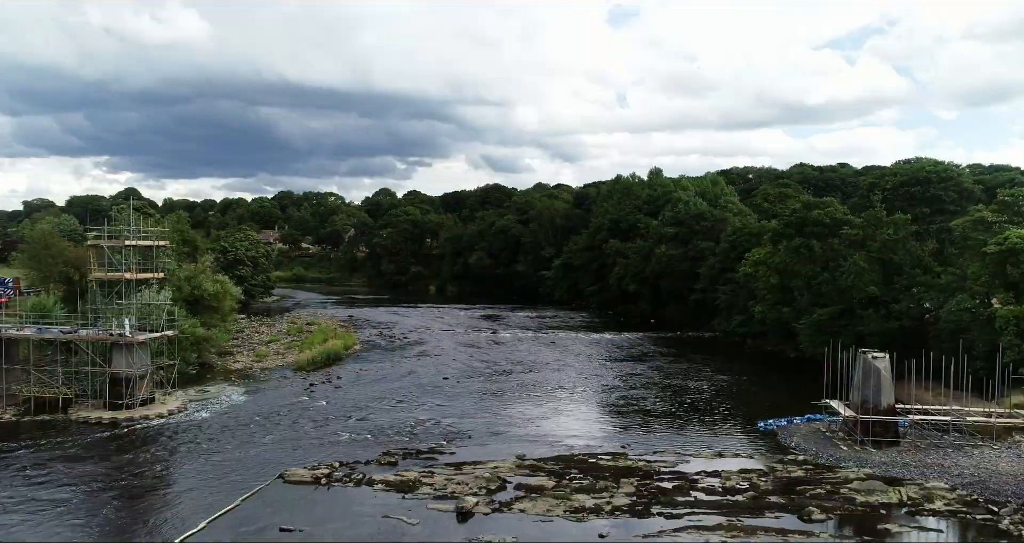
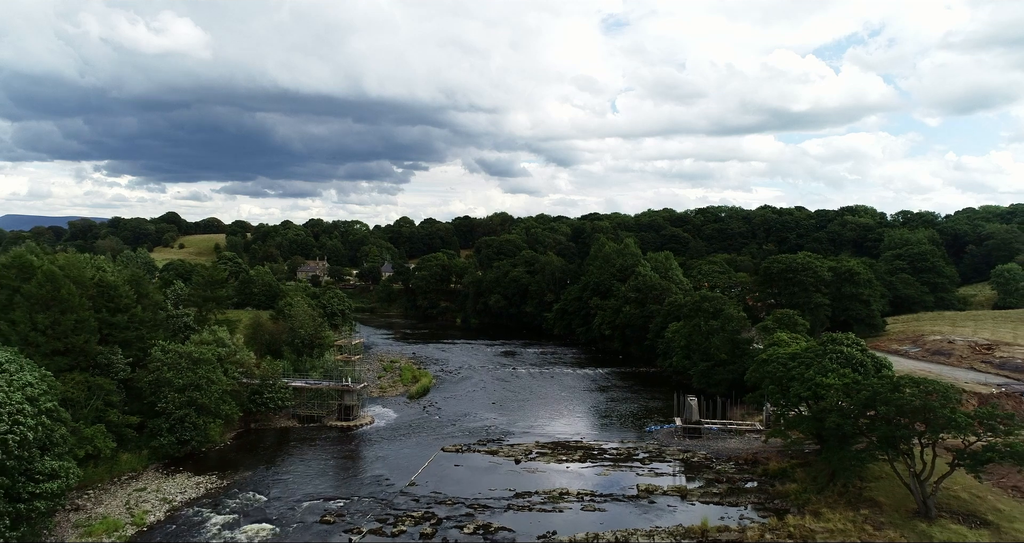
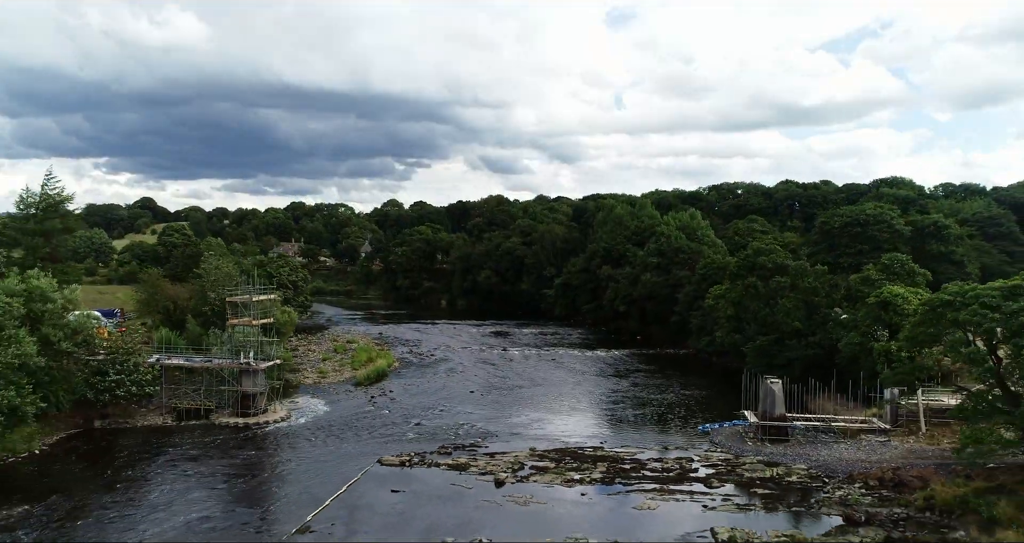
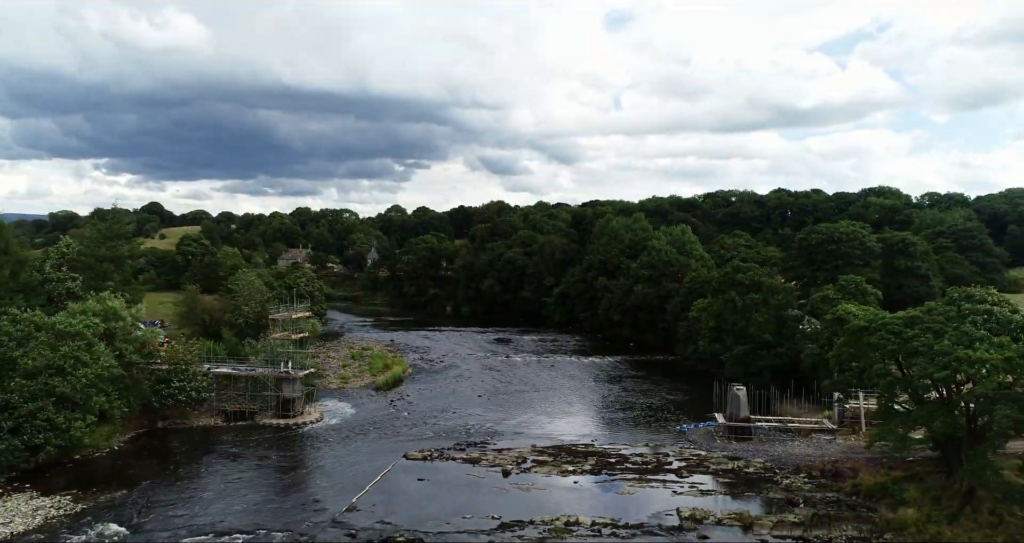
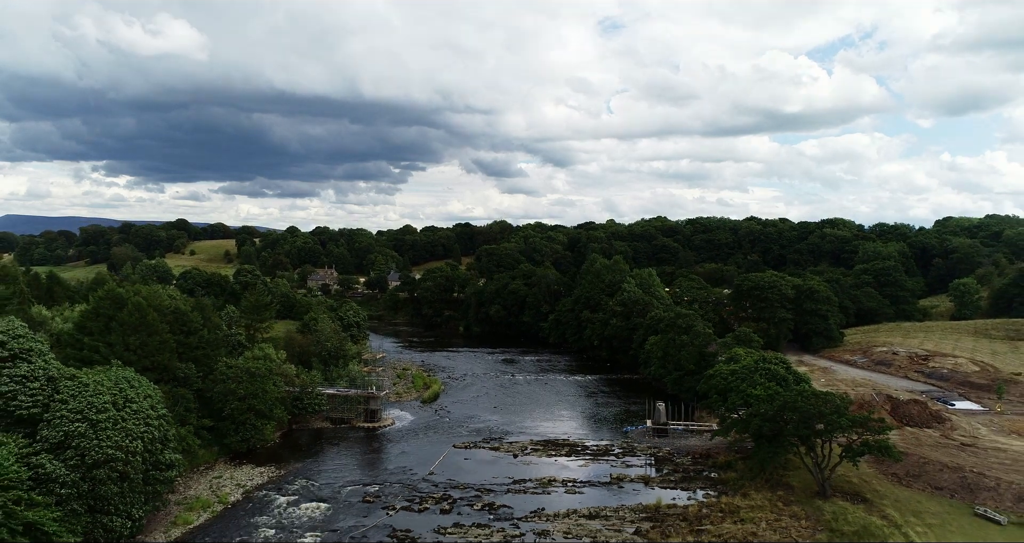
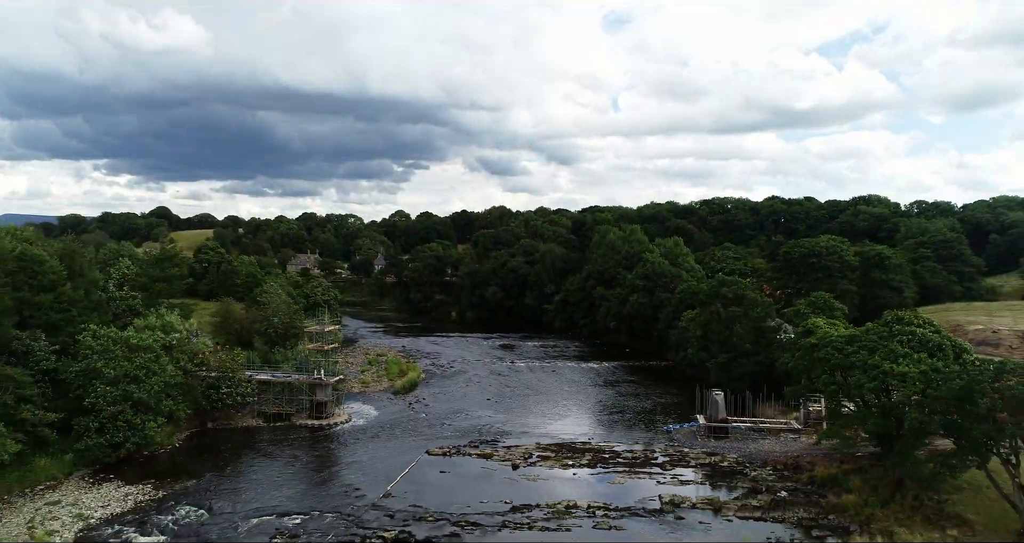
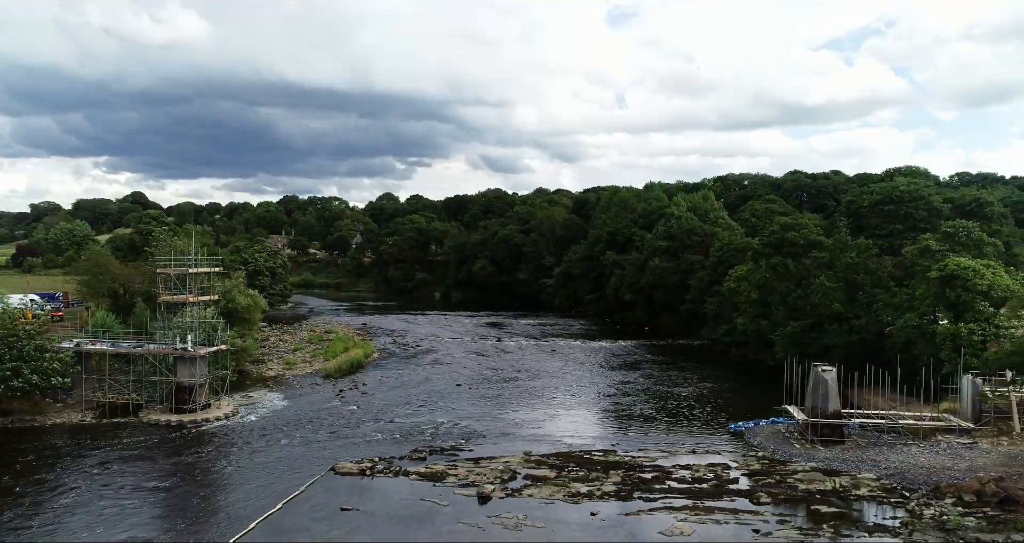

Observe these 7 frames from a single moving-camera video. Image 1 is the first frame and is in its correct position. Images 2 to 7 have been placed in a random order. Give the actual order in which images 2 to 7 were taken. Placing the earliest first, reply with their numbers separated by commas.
7, 3, 4, 6, 2, 5
